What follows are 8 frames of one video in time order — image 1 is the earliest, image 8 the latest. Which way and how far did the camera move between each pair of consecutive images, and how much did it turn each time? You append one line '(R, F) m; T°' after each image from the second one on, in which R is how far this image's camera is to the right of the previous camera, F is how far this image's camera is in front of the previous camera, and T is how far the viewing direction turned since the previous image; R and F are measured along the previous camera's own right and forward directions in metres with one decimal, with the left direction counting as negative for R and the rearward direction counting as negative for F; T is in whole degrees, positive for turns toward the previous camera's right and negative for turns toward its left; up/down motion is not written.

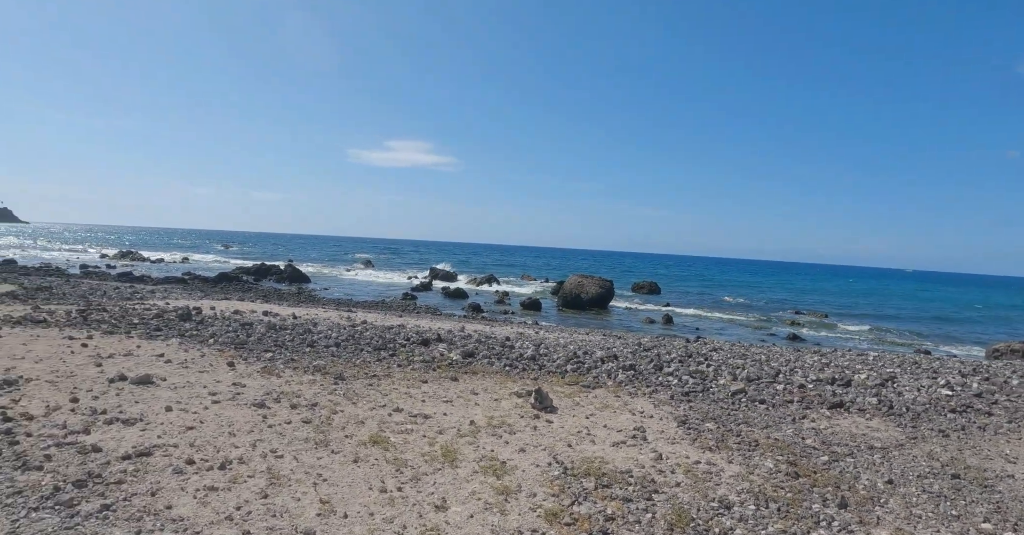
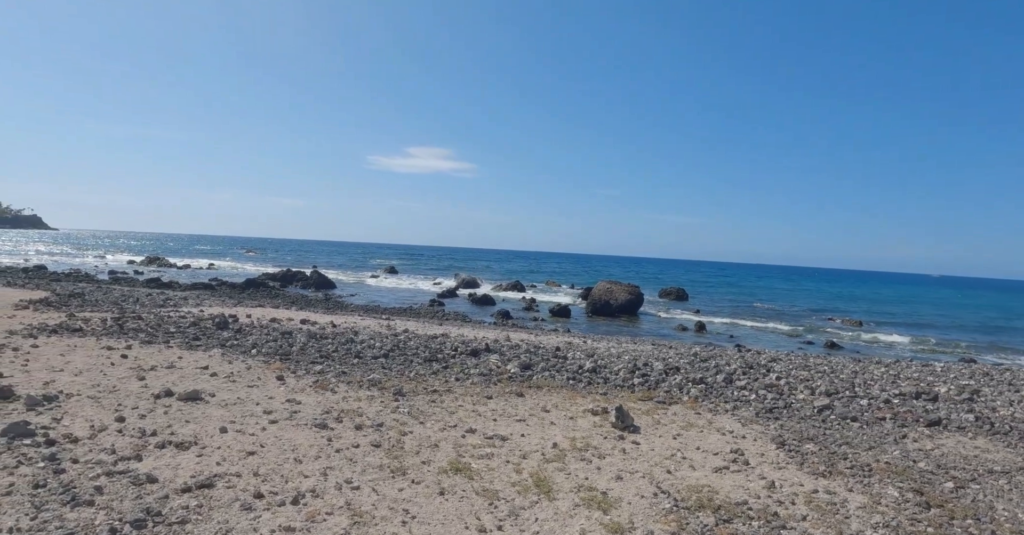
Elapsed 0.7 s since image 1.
(-1.3, +1.2) m; -1°
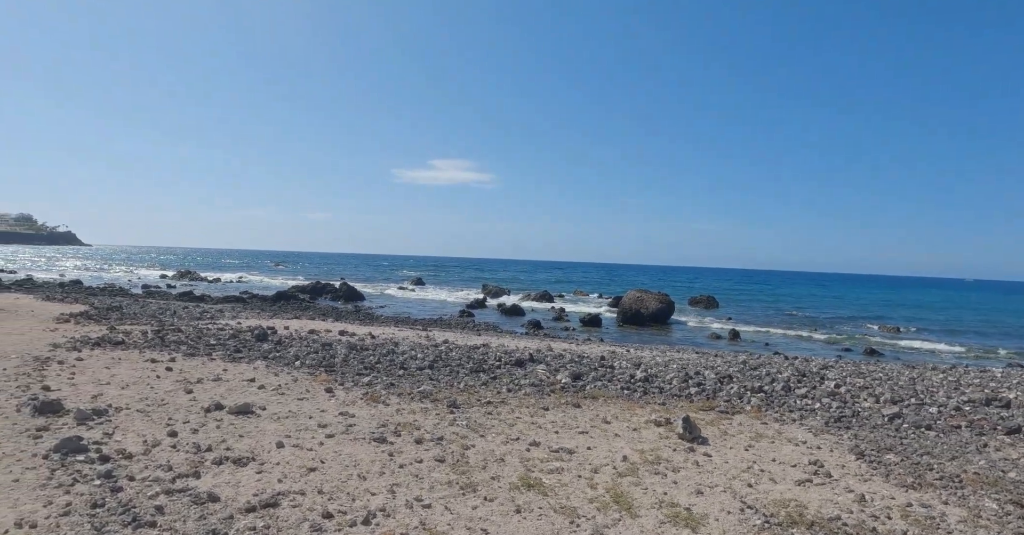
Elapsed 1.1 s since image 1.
(-0.7, +0.5) m; -2°
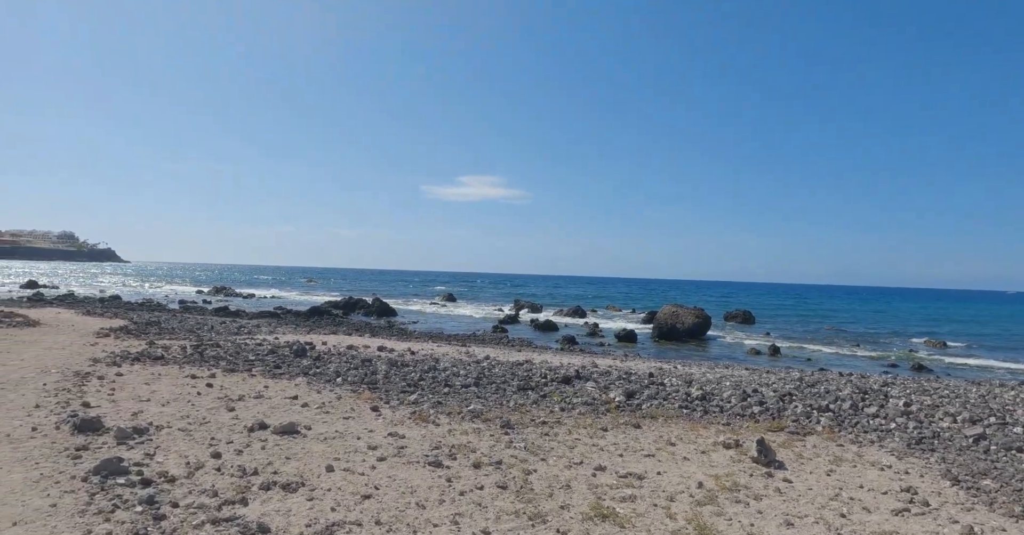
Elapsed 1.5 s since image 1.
(-0.6, +0.7) m; -3°
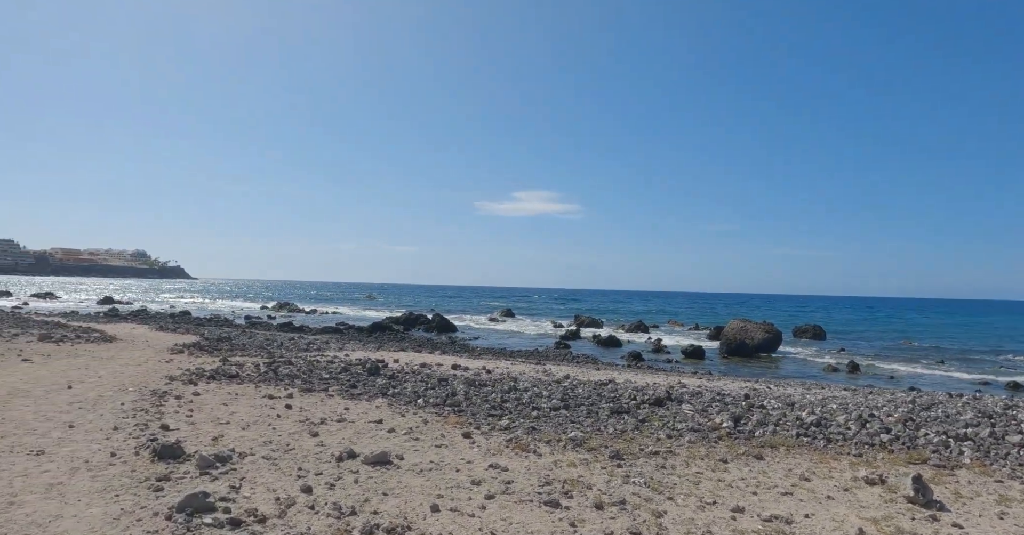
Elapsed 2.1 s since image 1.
(-0.9, +1.0) m; -5°
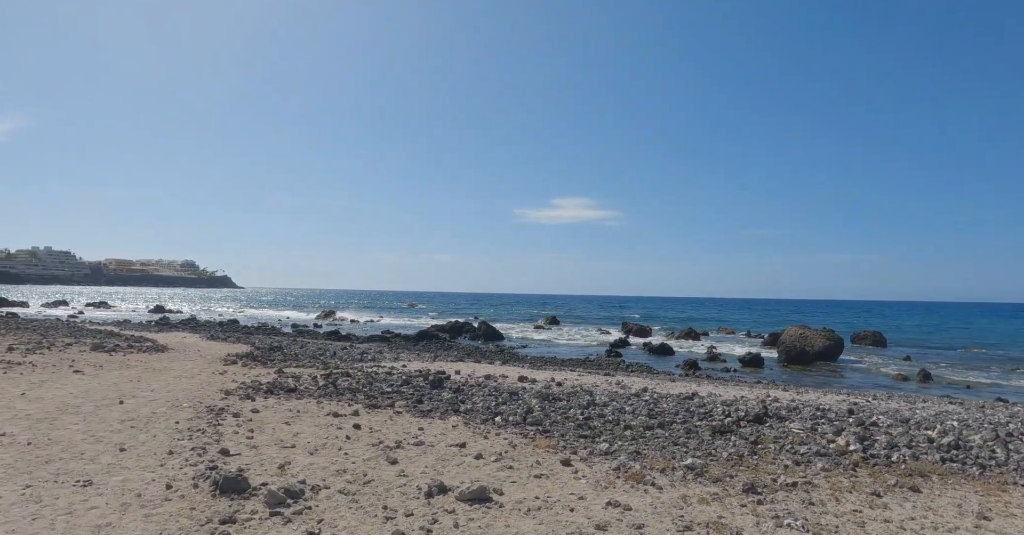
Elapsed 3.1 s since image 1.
(-1.0, +1.3) m; -4°
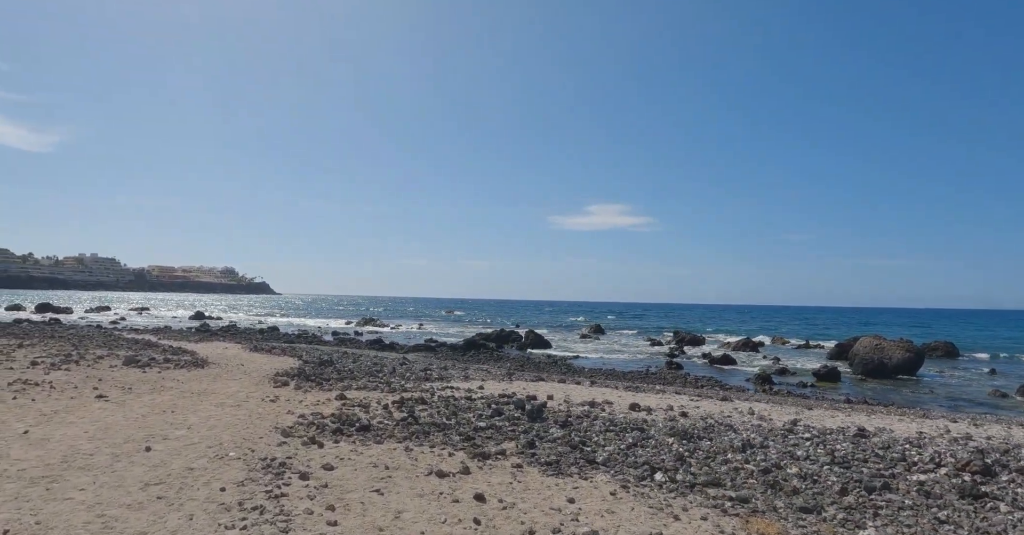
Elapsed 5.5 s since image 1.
(-1.8, +3.0) m; -3°
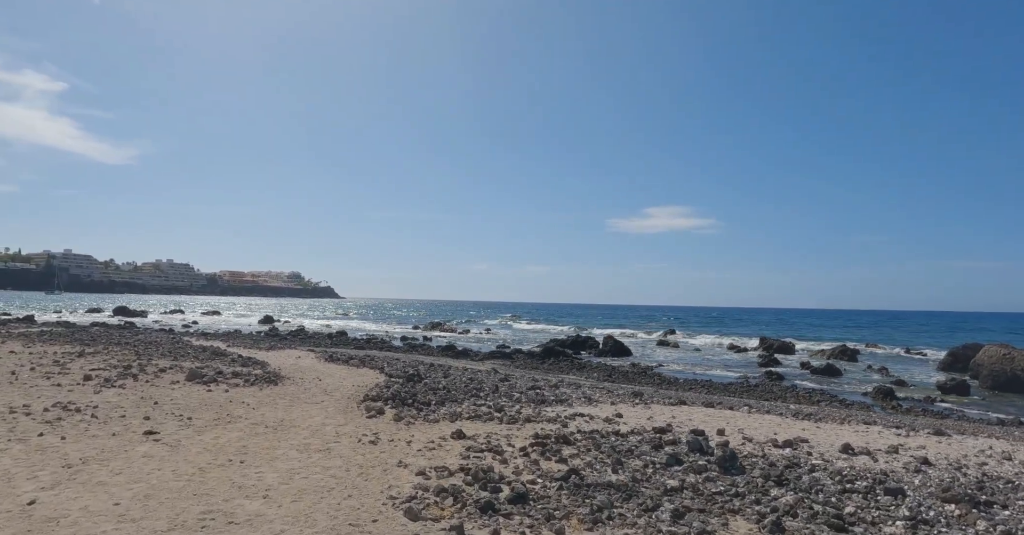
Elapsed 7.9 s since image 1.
(-1.9, +3.1) m; -5°
